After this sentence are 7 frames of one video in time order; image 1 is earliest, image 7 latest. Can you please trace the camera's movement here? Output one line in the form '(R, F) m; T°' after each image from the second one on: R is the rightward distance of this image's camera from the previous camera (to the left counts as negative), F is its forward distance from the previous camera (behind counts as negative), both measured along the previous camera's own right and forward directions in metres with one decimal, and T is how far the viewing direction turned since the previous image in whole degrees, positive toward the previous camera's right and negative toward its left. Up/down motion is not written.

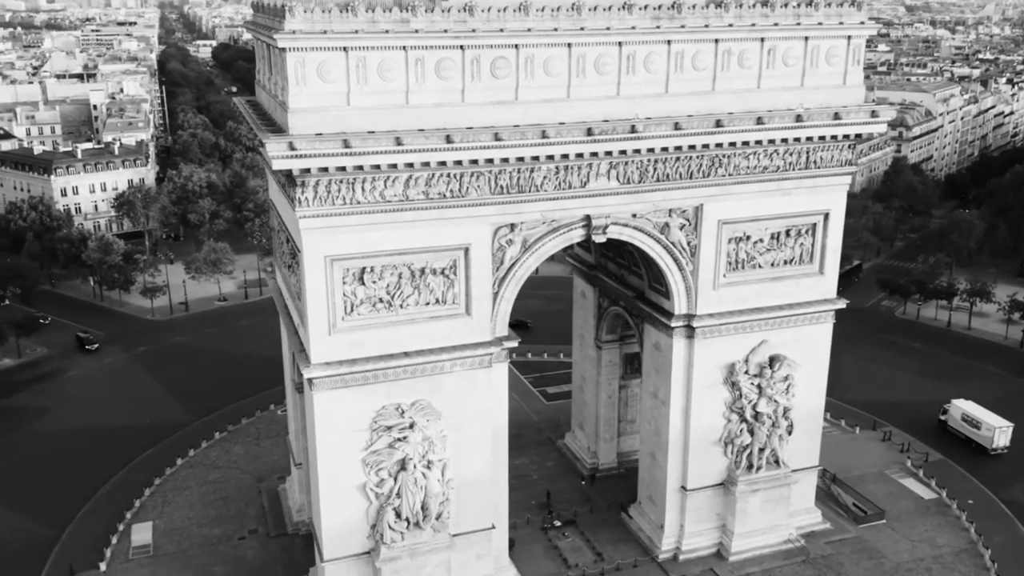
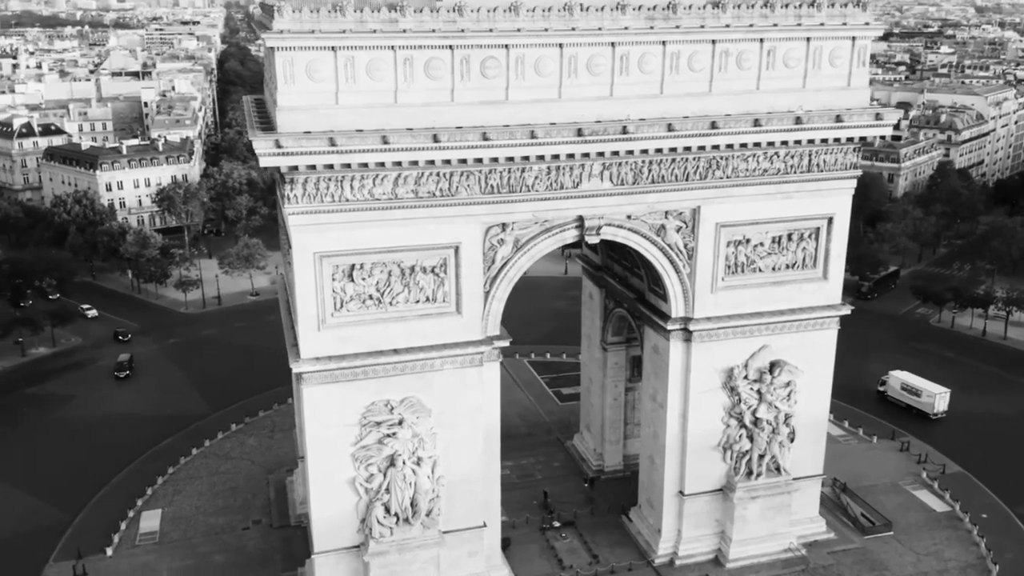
(+1.7, 0.0) m; -3°
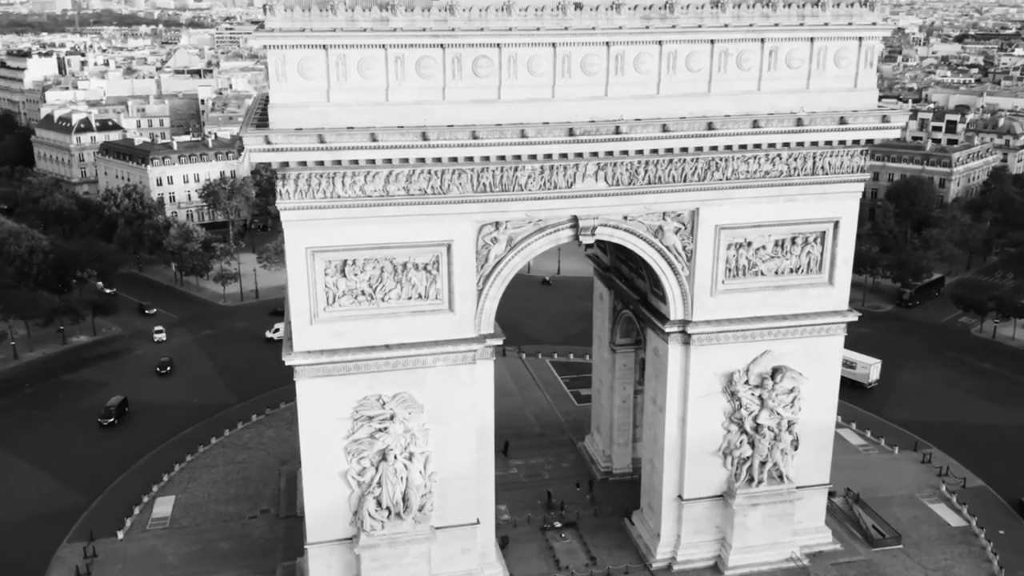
(+1.9, 0.0) m; -4°
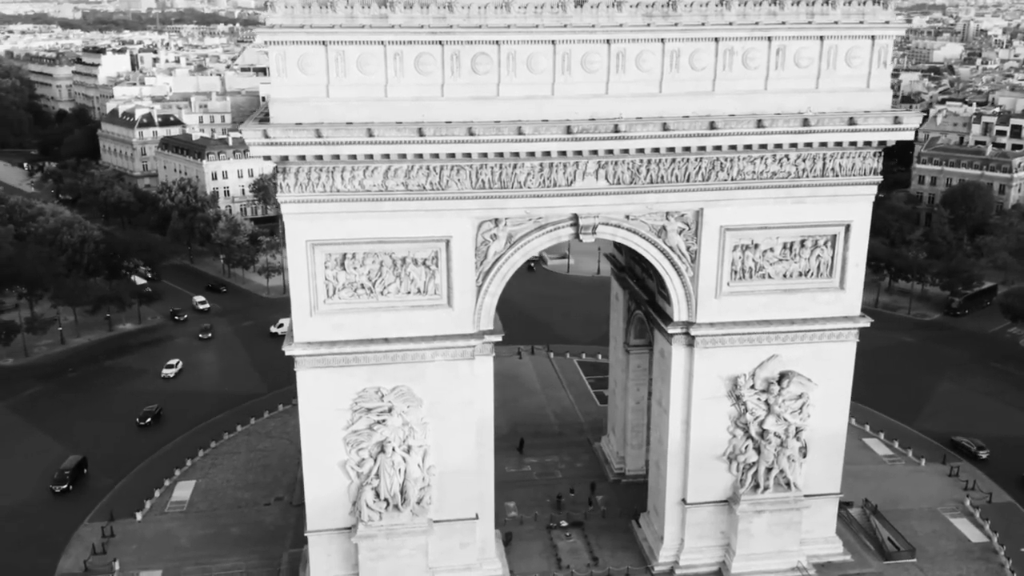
(+1.8, 0.0) m; -4°
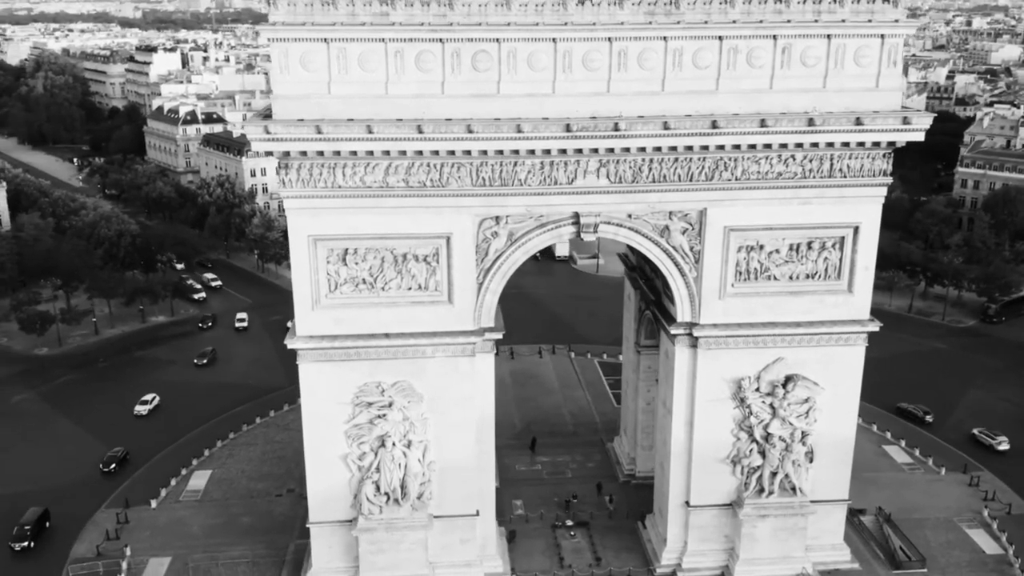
(+1.3, 0.0) m; -3°
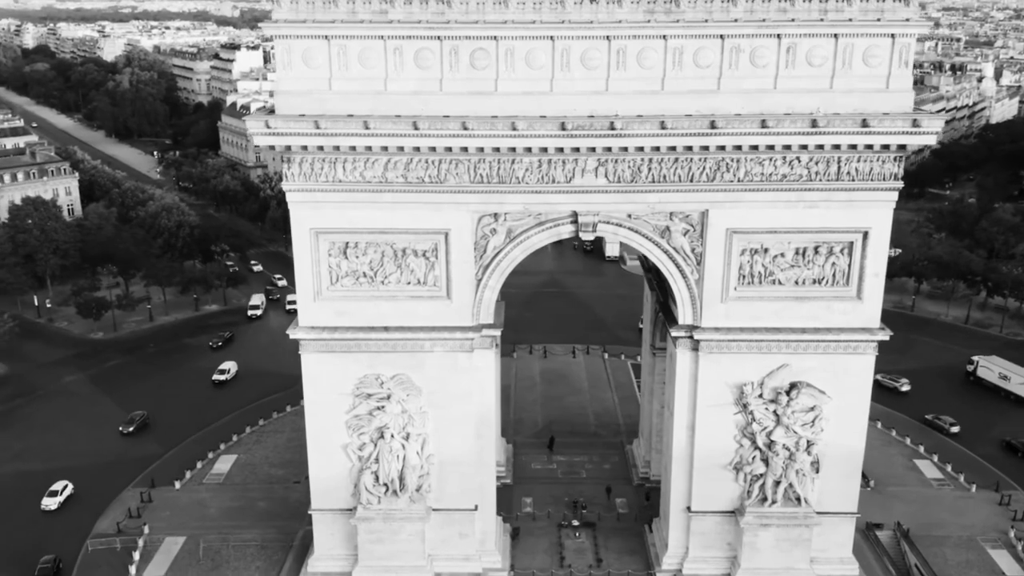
(+2.3, 0.0) m; -5°
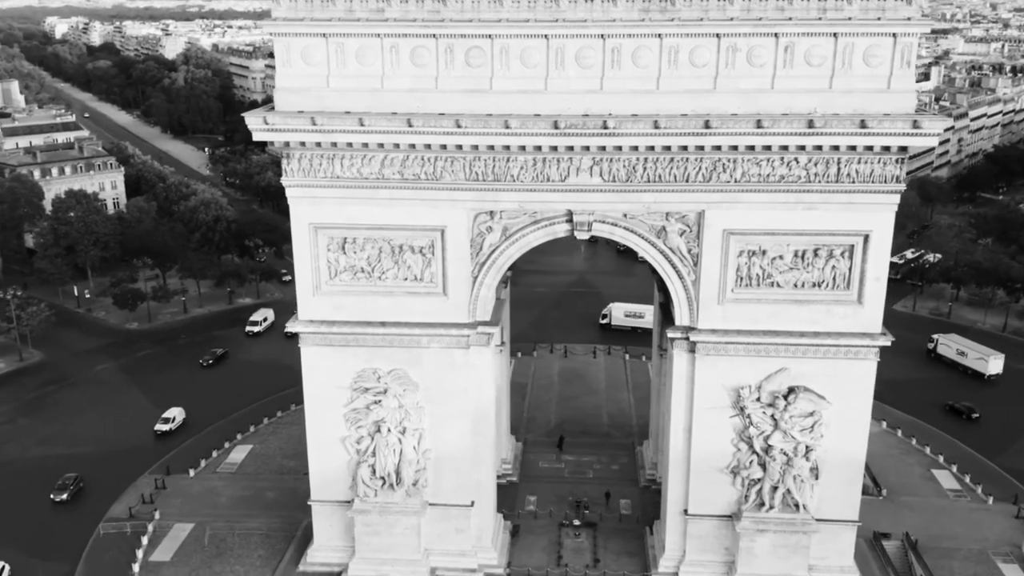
(+1.7, 0.0) m; -3°
